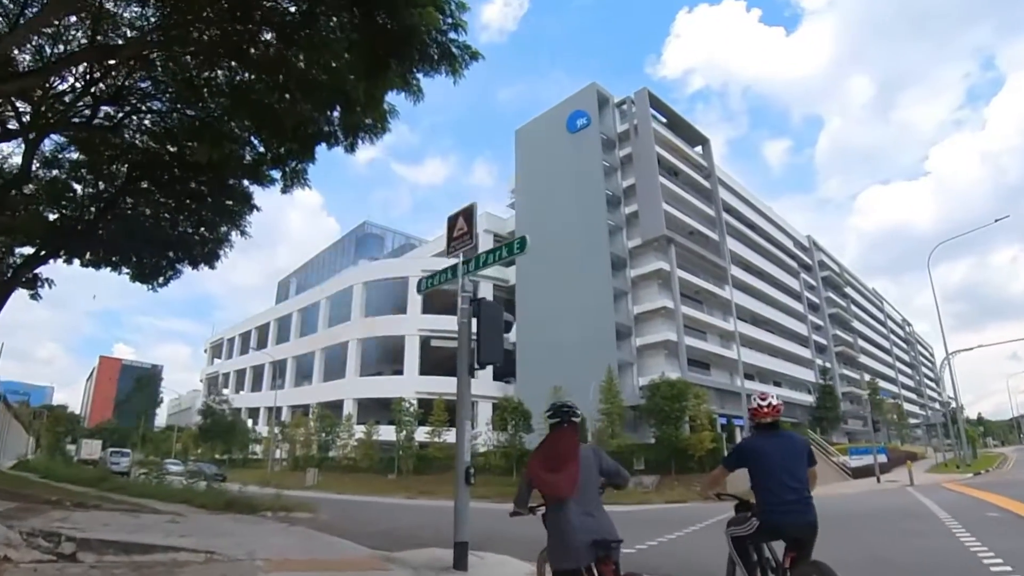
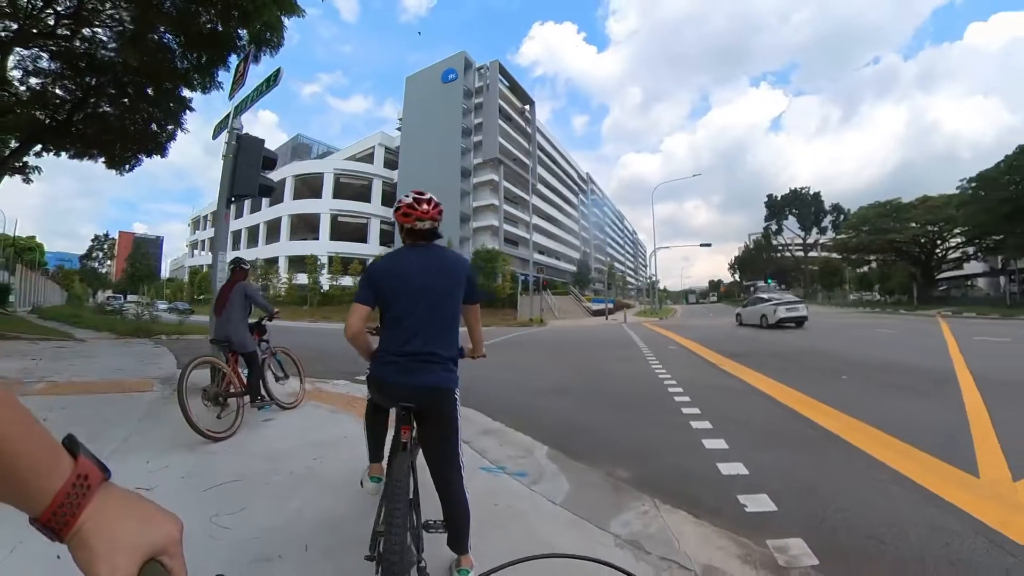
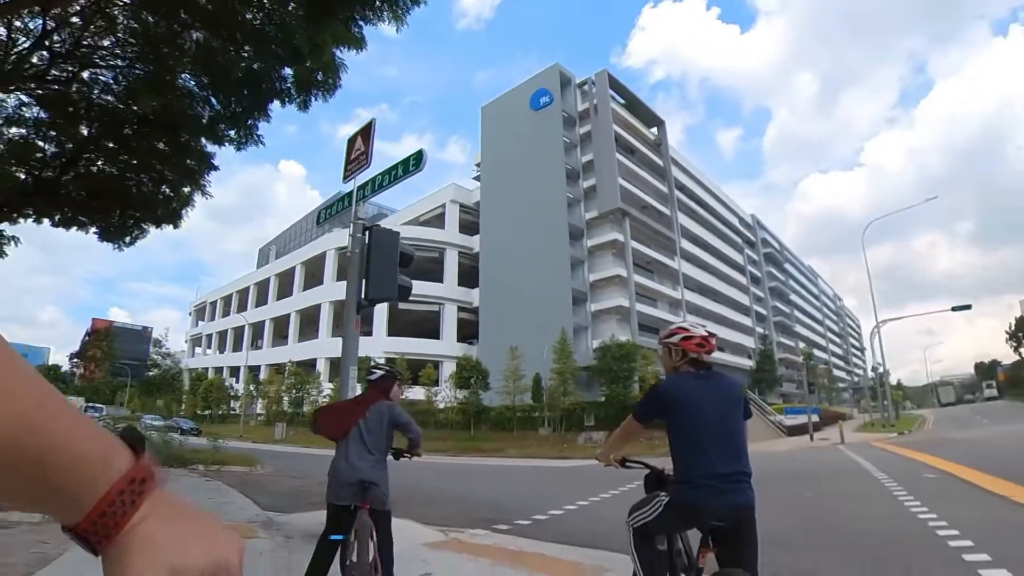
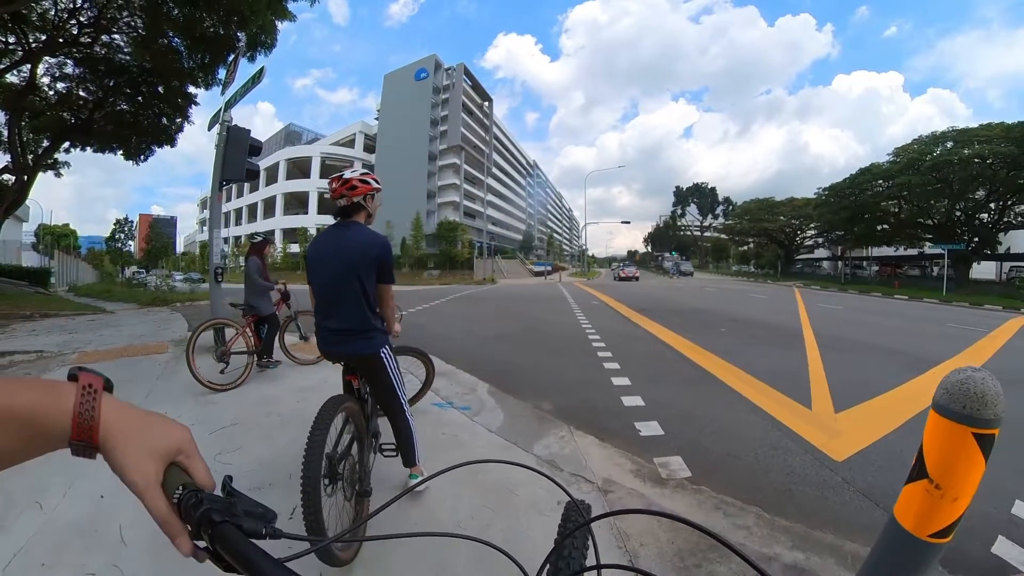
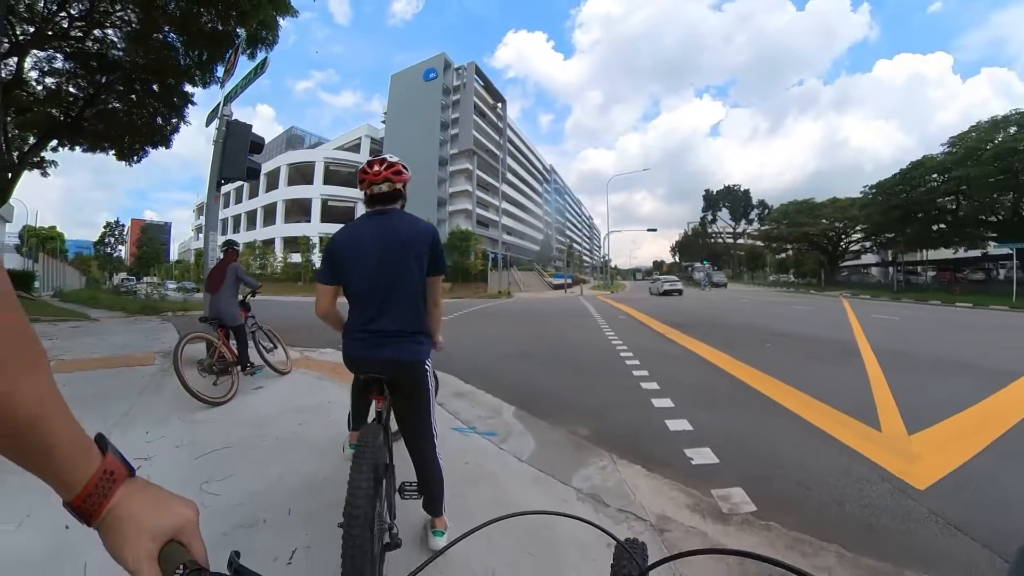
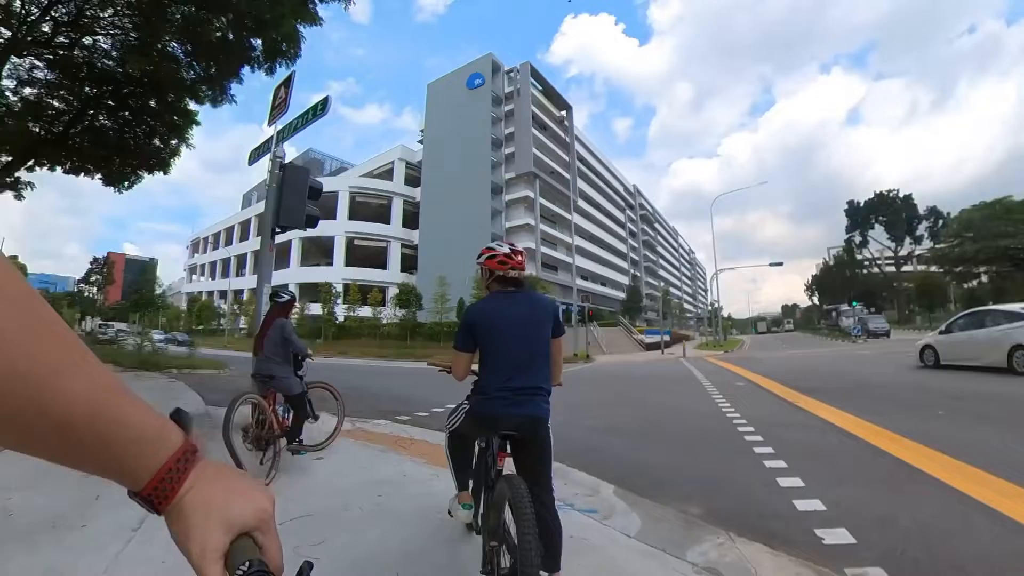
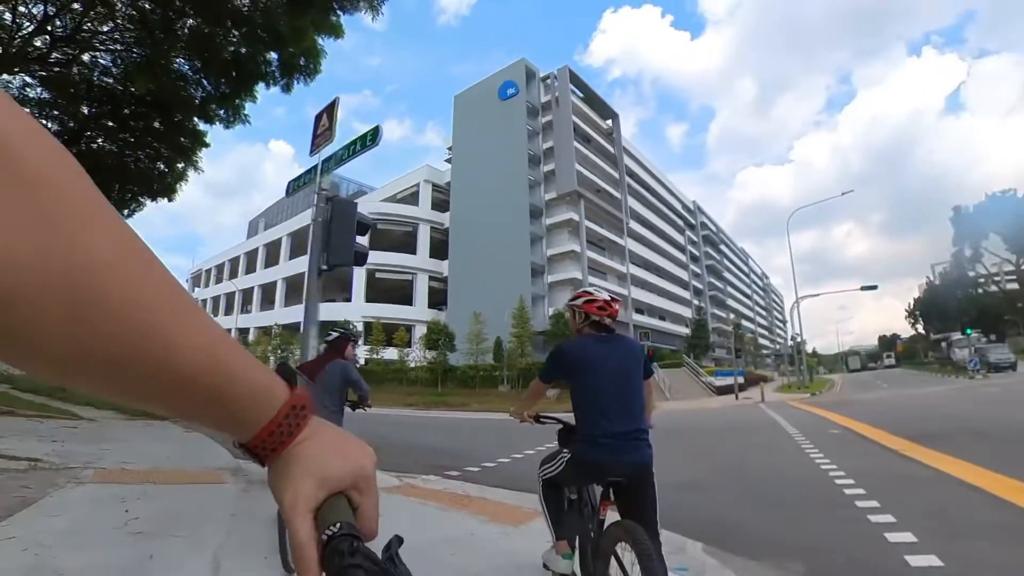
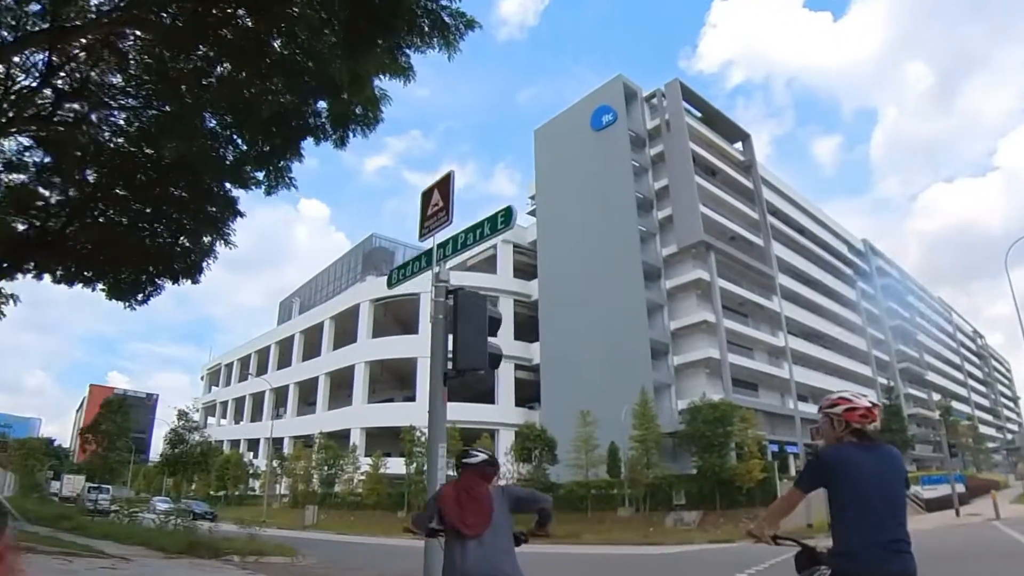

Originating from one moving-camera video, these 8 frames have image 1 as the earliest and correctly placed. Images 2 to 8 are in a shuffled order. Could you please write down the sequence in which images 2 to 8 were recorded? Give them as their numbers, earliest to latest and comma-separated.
8, 3, 7, 6, 2, 5, 4
